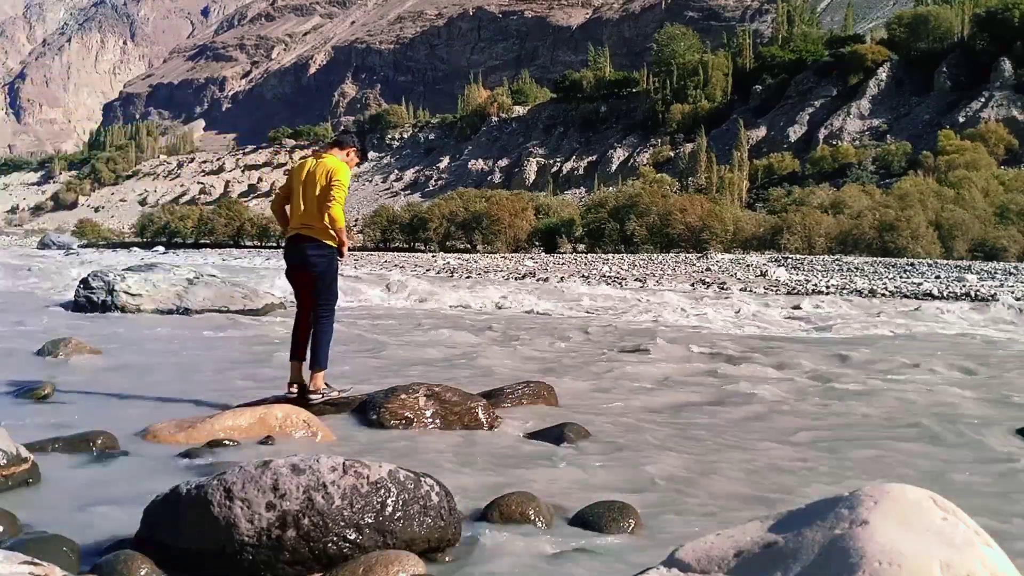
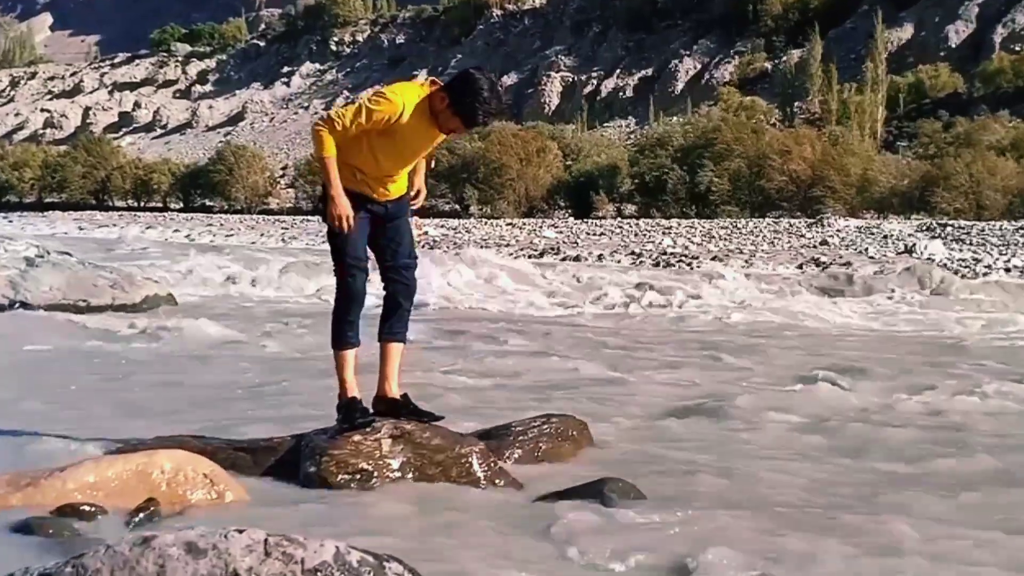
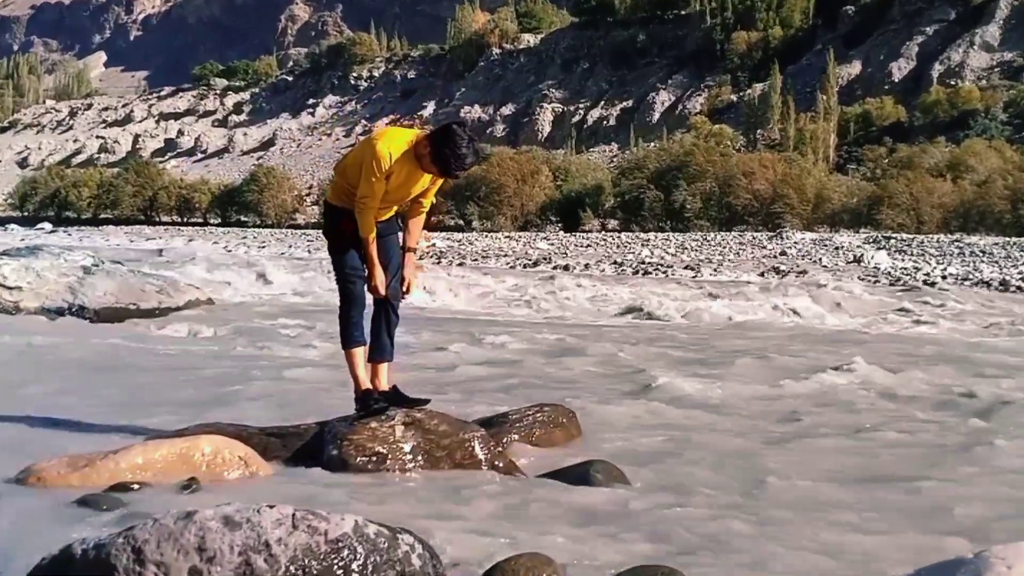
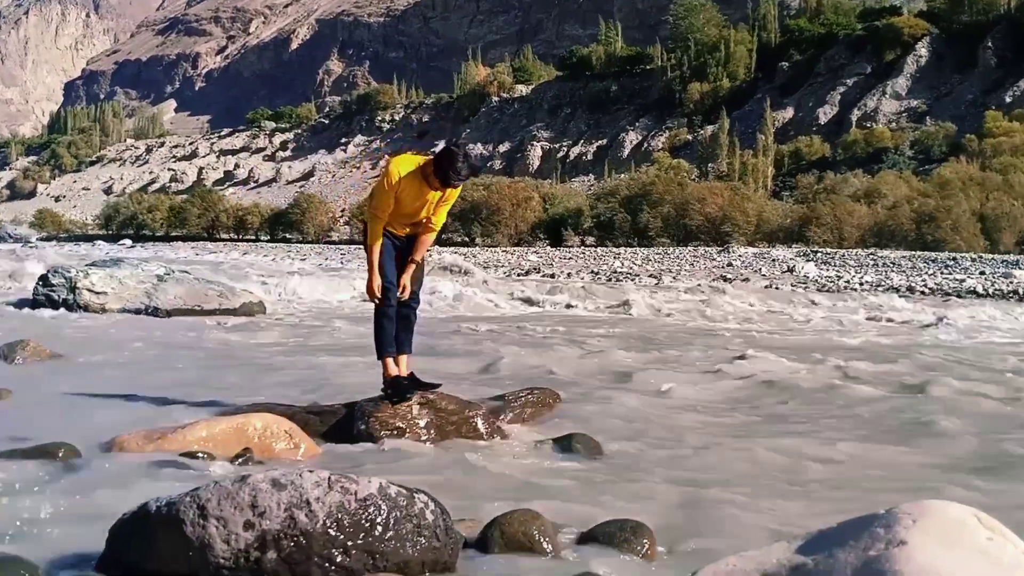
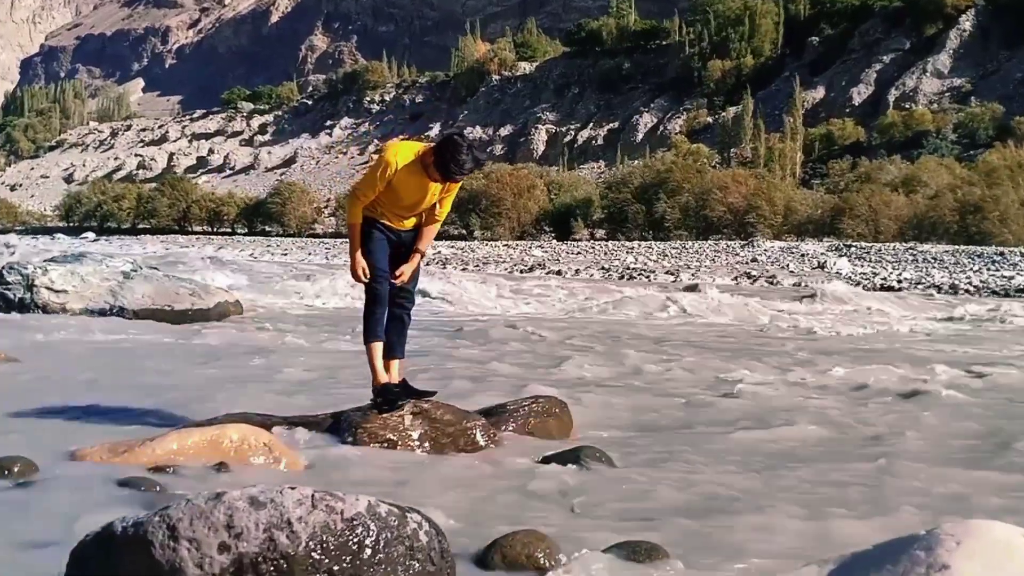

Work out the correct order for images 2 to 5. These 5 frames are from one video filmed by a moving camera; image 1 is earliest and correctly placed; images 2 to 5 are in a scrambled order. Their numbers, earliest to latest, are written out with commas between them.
4, 5, 3, 2
